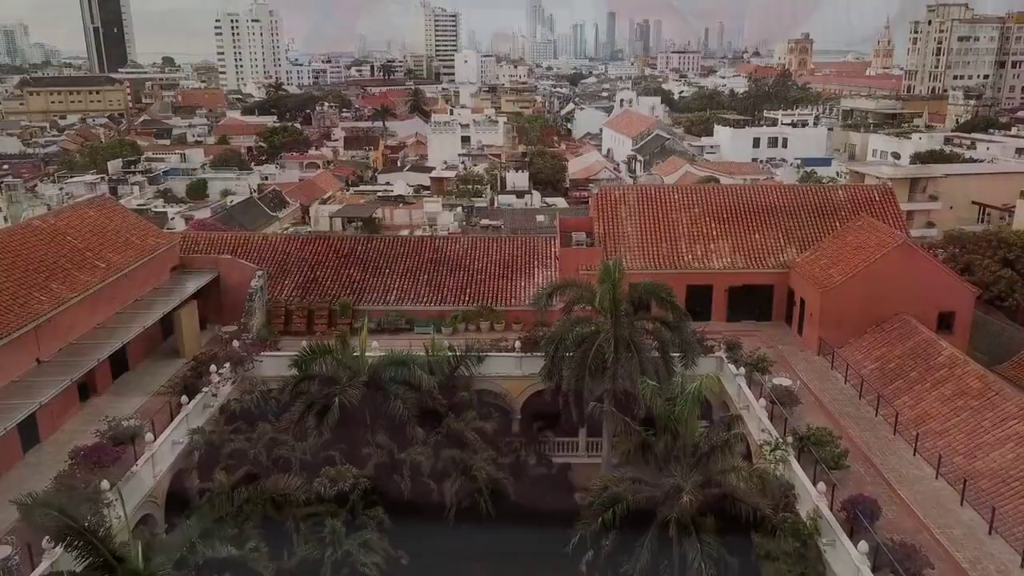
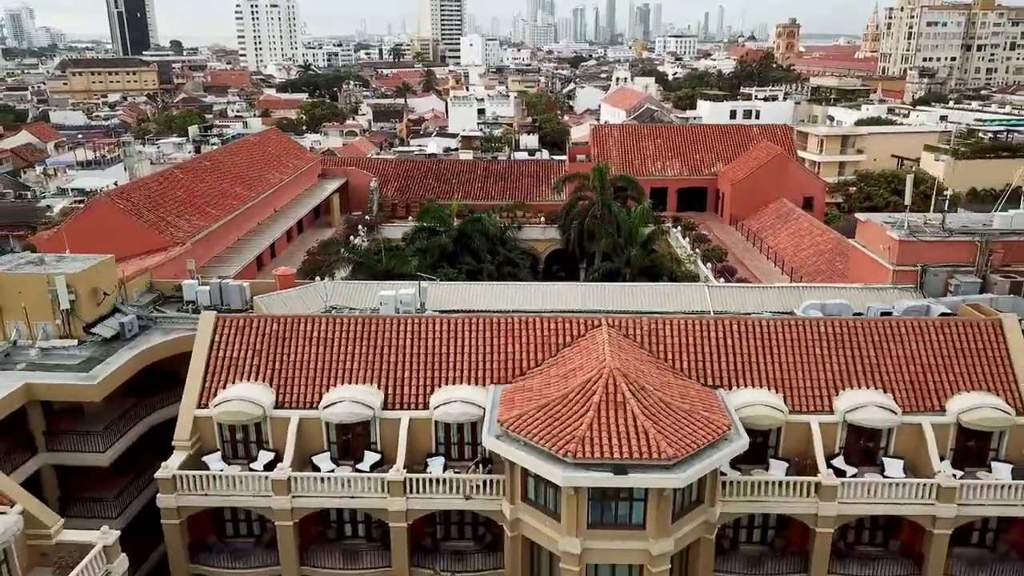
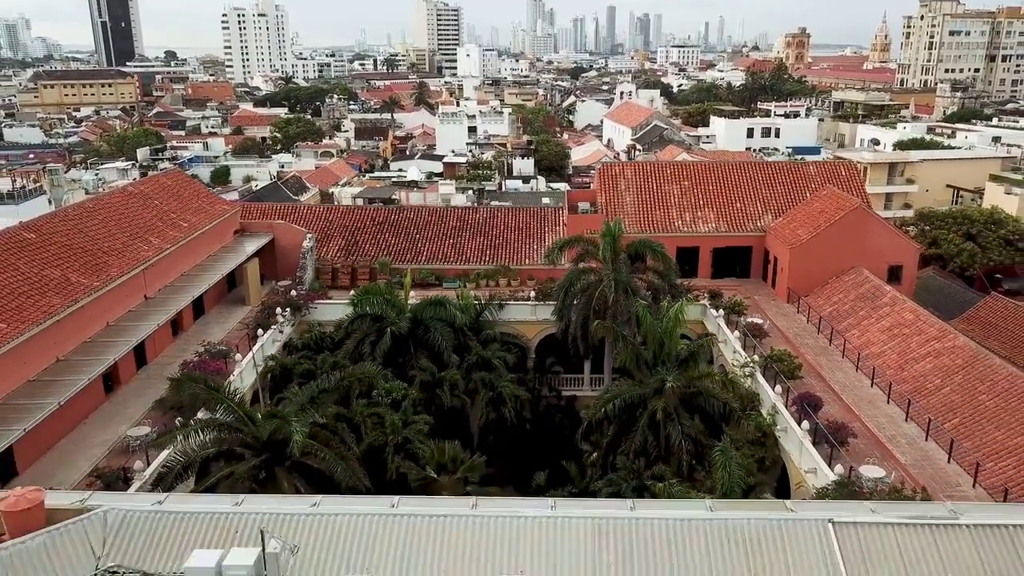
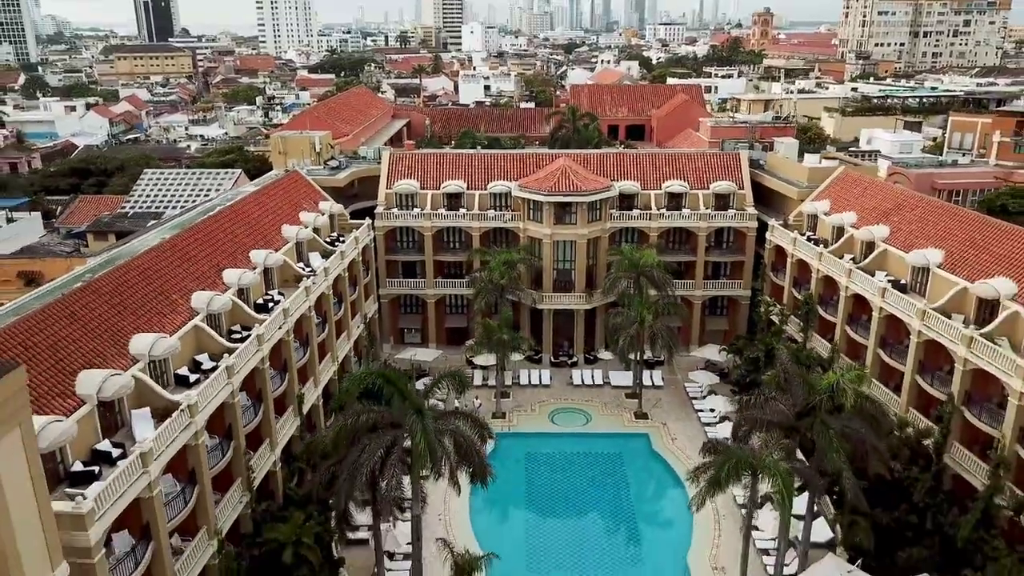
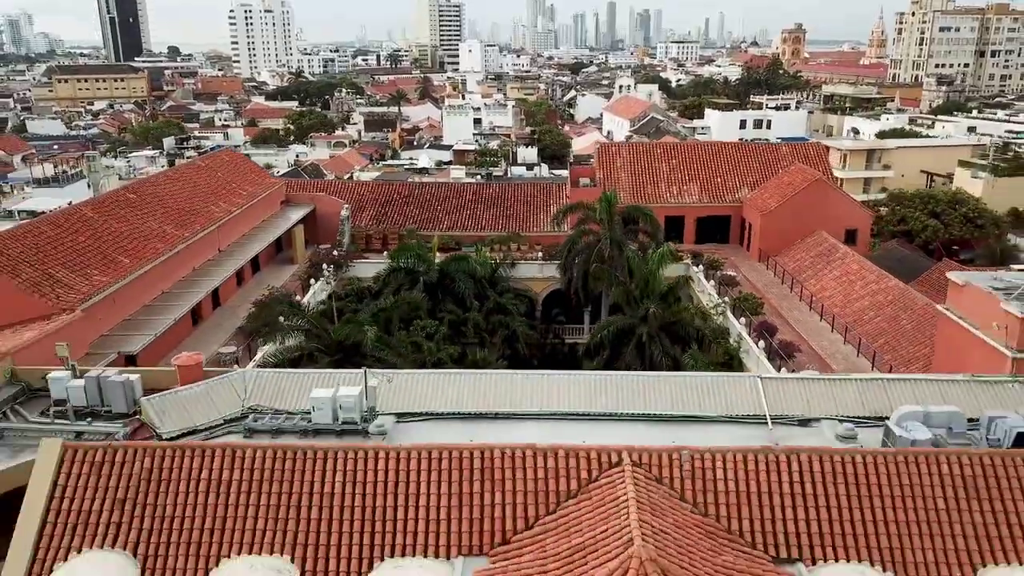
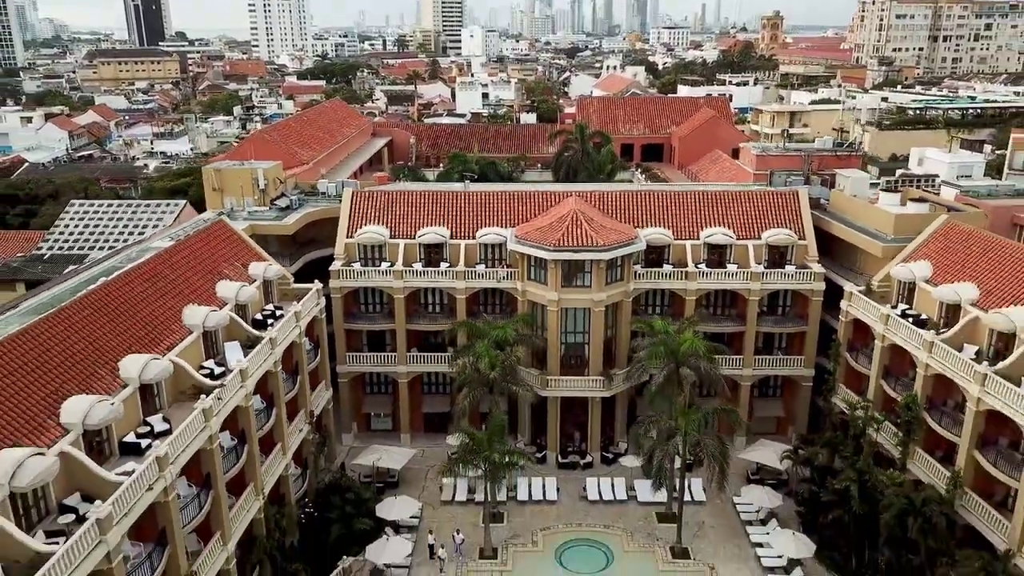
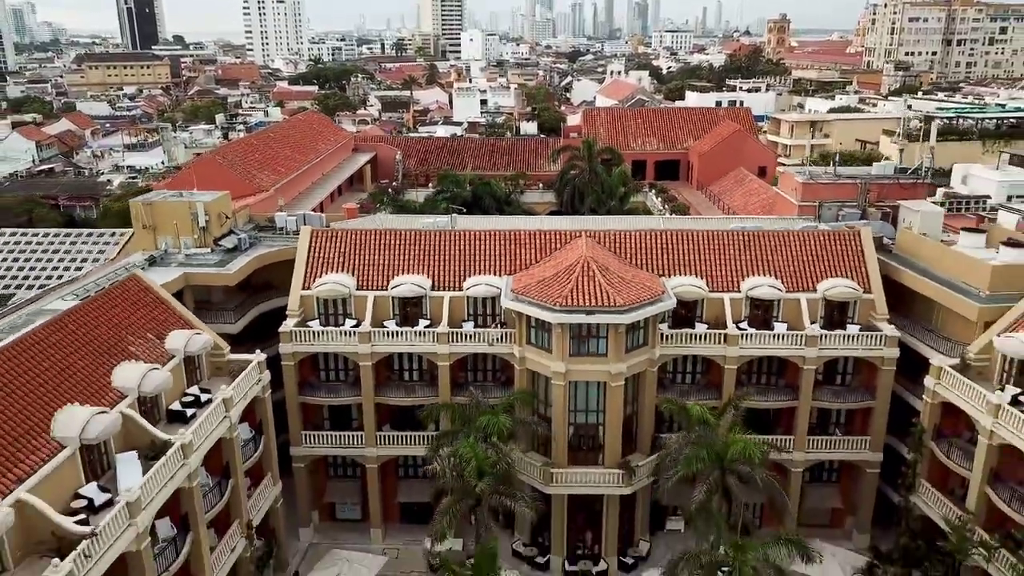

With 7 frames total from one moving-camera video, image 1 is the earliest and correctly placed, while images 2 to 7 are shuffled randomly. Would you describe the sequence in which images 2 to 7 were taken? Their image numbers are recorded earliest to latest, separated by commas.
3, 5, 2, 7, 6, 4
